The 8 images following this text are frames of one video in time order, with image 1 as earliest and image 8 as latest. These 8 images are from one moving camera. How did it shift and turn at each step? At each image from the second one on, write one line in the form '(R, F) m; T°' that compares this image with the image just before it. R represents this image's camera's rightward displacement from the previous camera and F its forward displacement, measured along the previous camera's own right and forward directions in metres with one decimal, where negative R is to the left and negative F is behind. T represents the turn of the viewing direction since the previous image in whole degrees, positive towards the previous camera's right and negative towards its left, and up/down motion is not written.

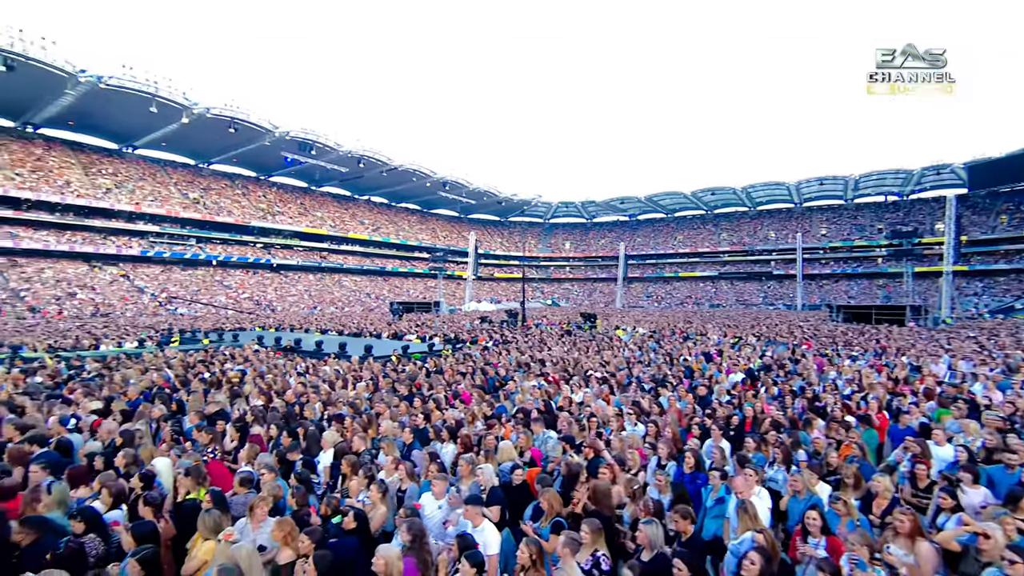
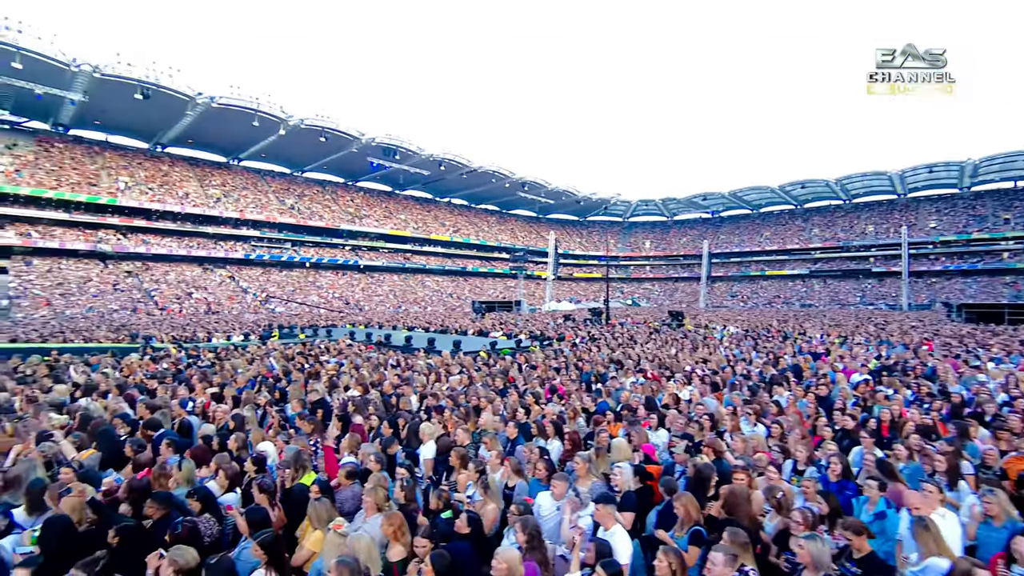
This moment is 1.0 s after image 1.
(-0.2, +0.3) m; -8°
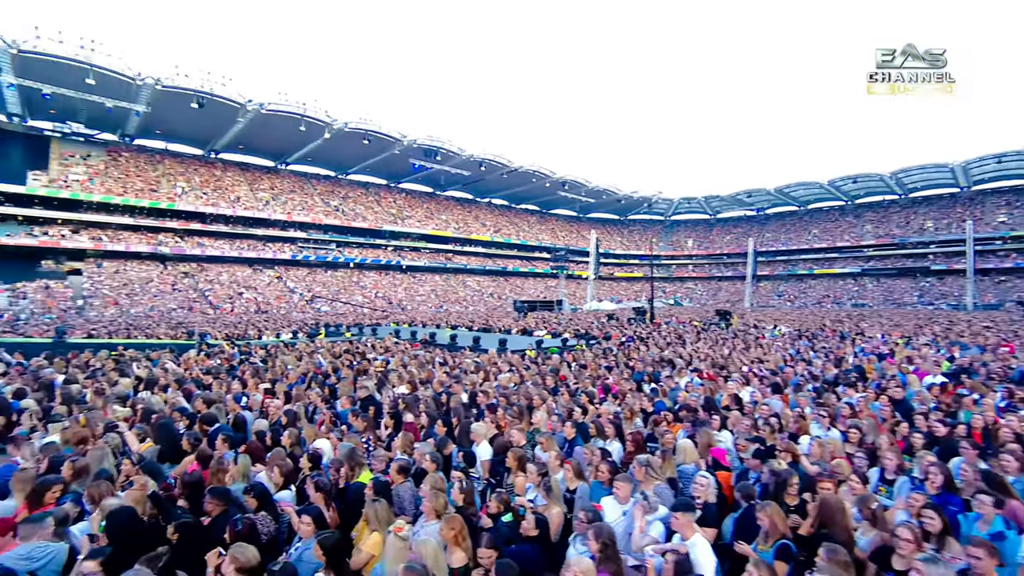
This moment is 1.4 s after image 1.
(-0.1, +0.2) m; -4°
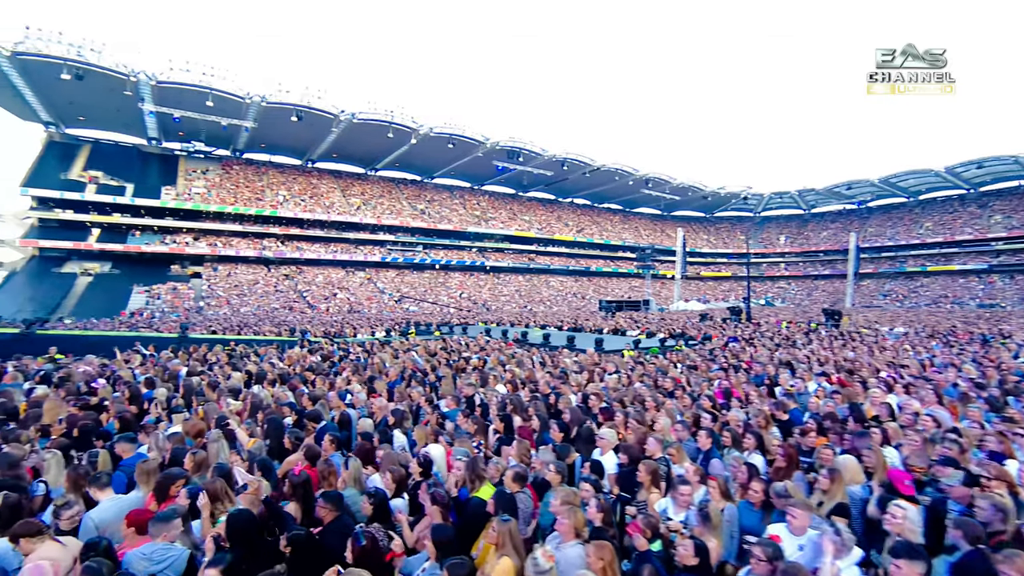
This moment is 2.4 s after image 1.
(-0.2, +0.4) m; -8°
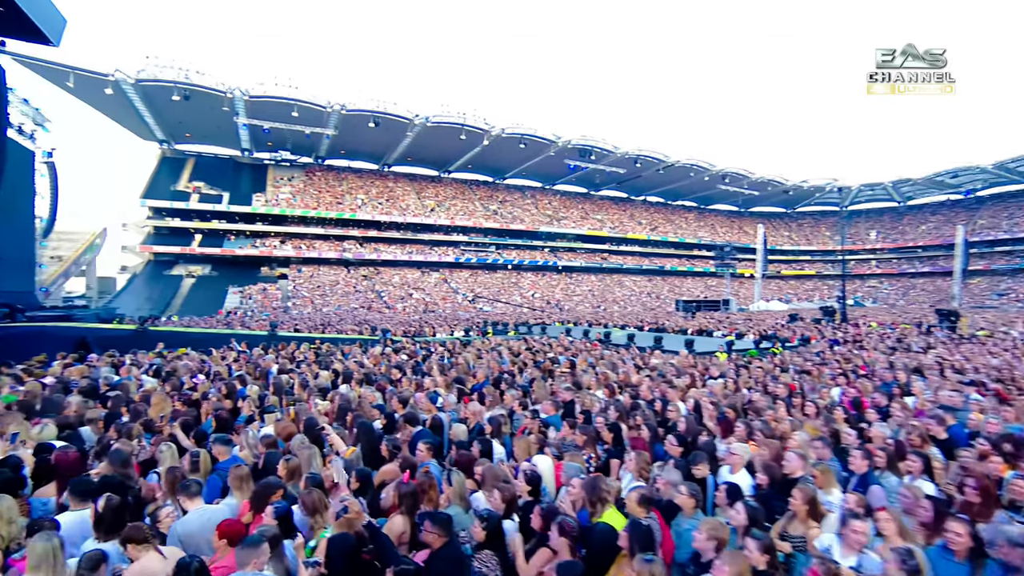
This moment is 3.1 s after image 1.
(-0.2, +0.3) m; -7°
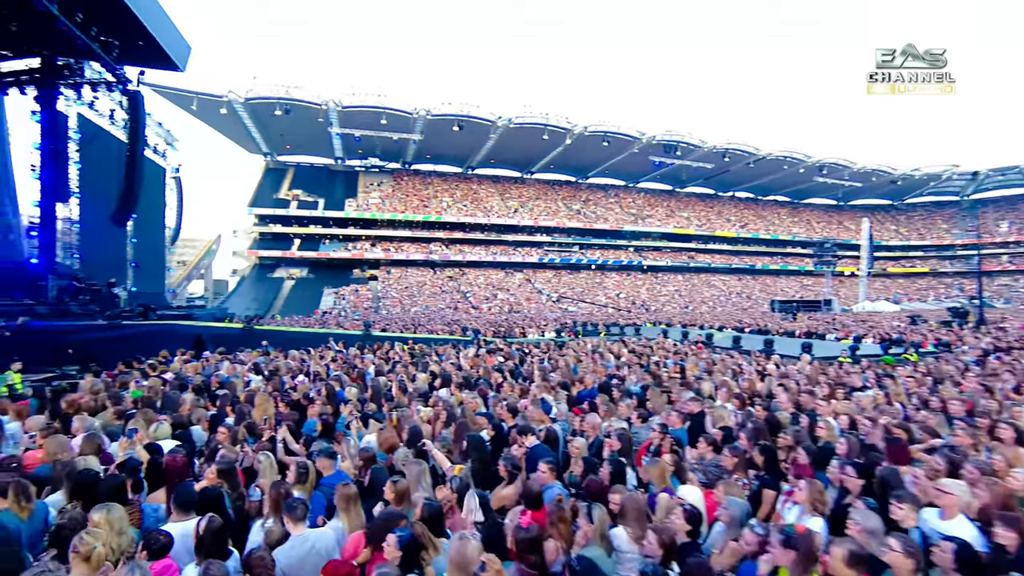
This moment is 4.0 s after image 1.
(-0.2, +0.4) m; -8°
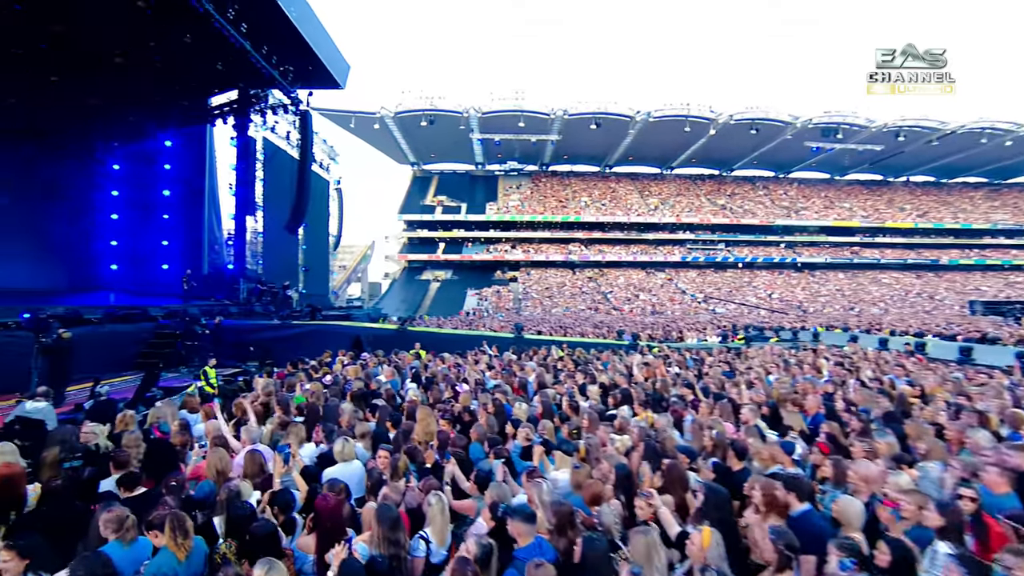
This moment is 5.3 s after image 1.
(-0.4, +0.7) m; -13°
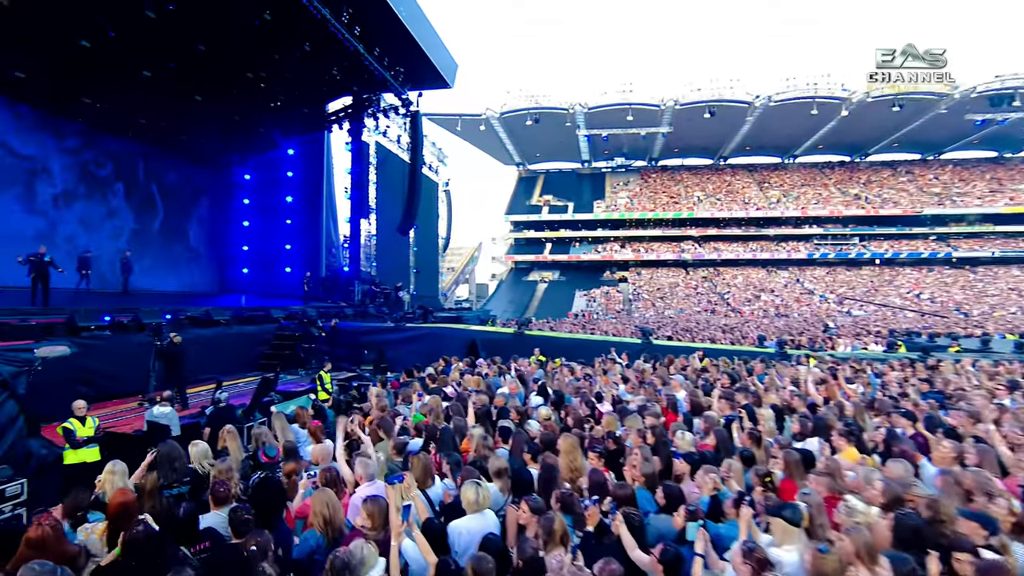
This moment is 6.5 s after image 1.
(-0.4, +0.8) m; -10°
